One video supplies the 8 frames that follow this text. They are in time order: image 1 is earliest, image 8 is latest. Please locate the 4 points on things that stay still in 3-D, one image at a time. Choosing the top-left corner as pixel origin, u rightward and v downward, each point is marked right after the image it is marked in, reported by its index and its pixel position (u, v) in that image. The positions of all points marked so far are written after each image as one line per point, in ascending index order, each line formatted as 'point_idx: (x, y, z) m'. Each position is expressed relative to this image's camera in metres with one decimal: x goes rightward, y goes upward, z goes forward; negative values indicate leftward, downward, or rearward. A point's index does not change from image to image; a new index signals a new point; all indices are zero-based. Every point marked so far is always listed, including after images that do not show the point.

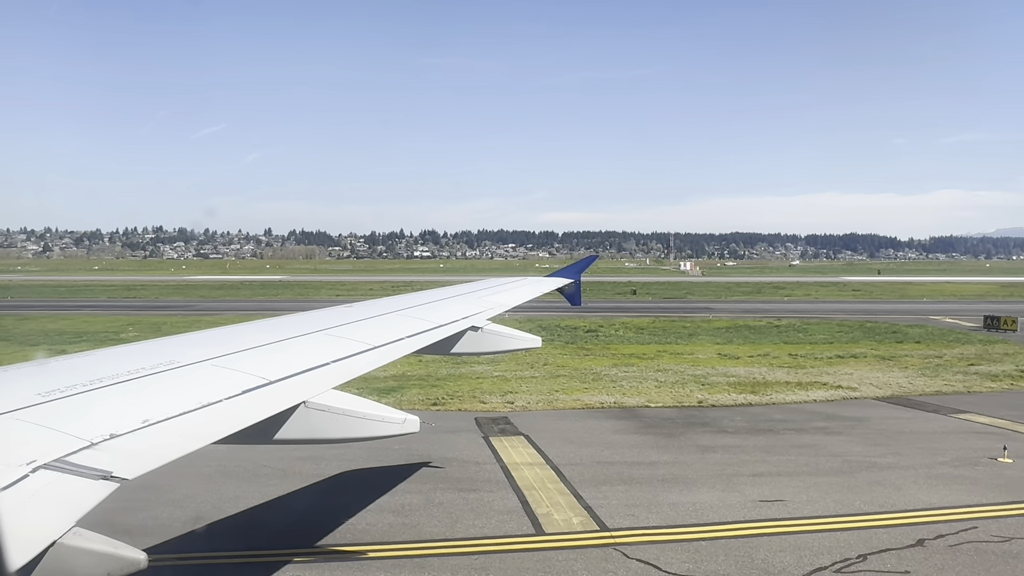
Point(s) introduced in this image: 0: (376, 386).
0: (-3.2, -2.4, +15.8) m
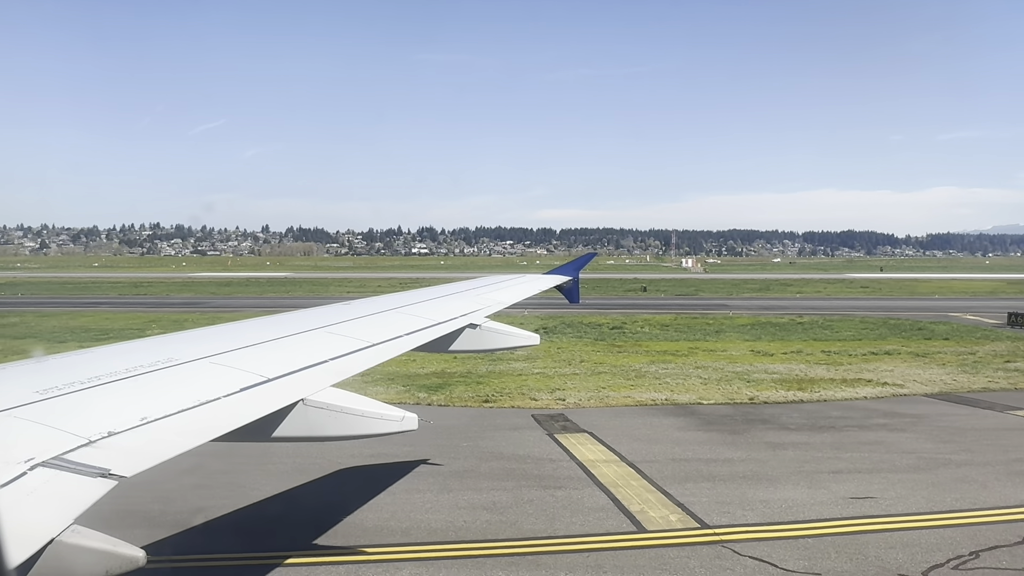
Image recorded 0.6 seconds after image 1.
0: (-2.1, -2.3, +15.8) m
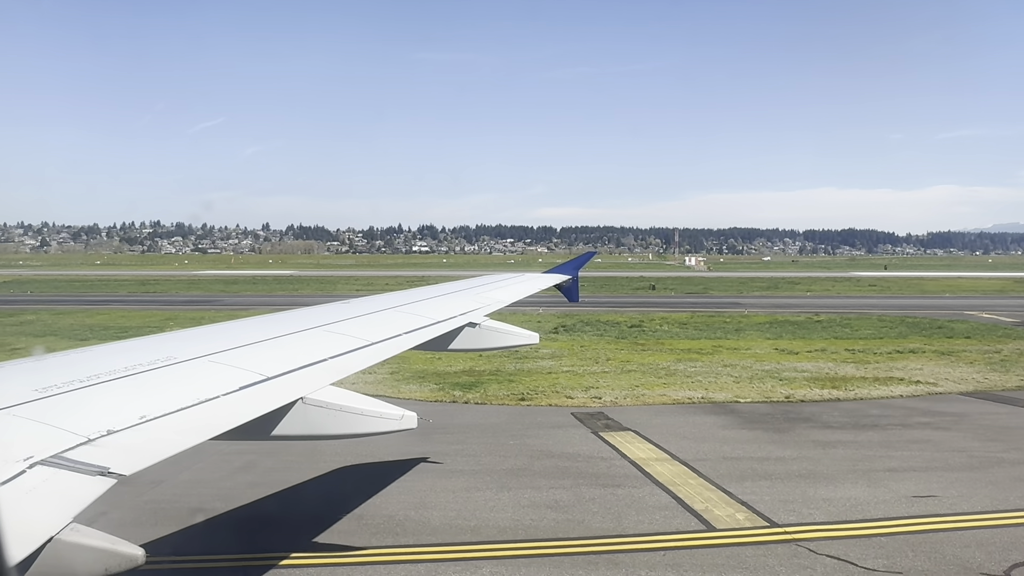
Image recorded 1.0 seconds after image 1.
0: (-1.3, -2.2, +15.8) m
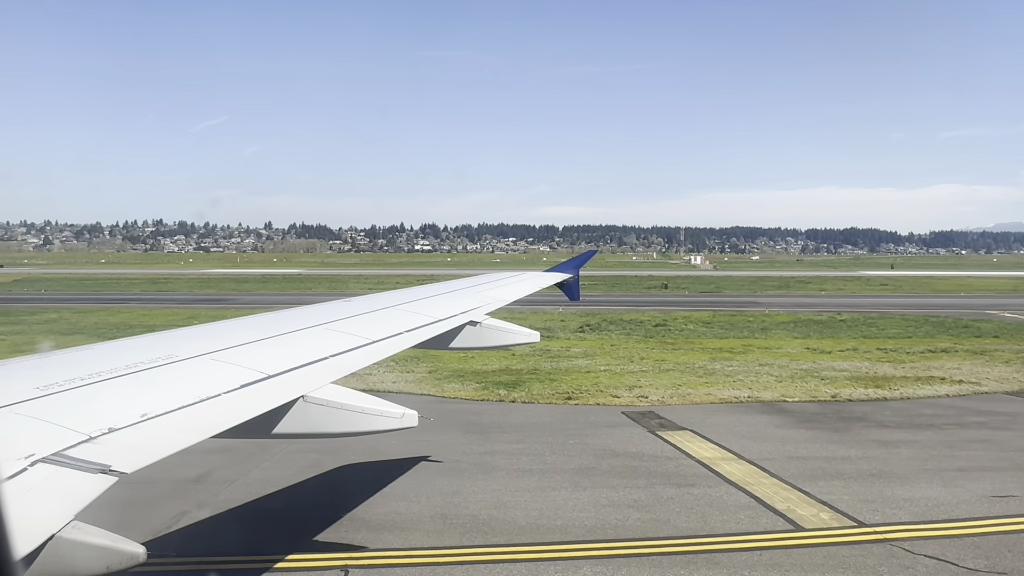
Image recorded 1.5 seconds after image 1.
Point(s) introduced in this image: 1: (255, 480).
0: (-0.3, -2.2, +15.8) m
1: (-3.5, -2.6, +8.9) m
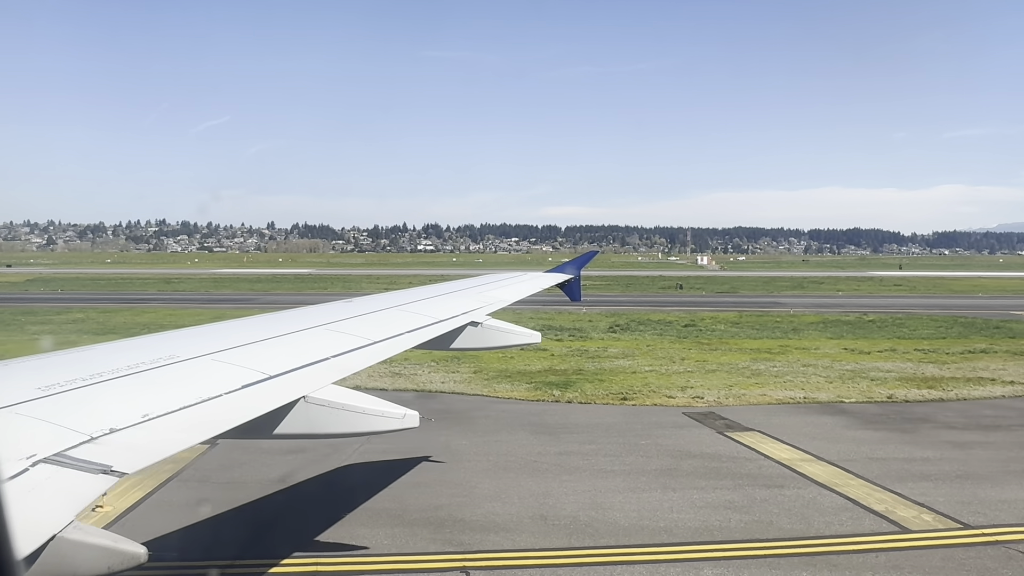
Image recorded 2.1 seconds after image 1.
0: (+0.8, -2.2, +15.7) m
1: (-2.4, -2.6, +8.9) m
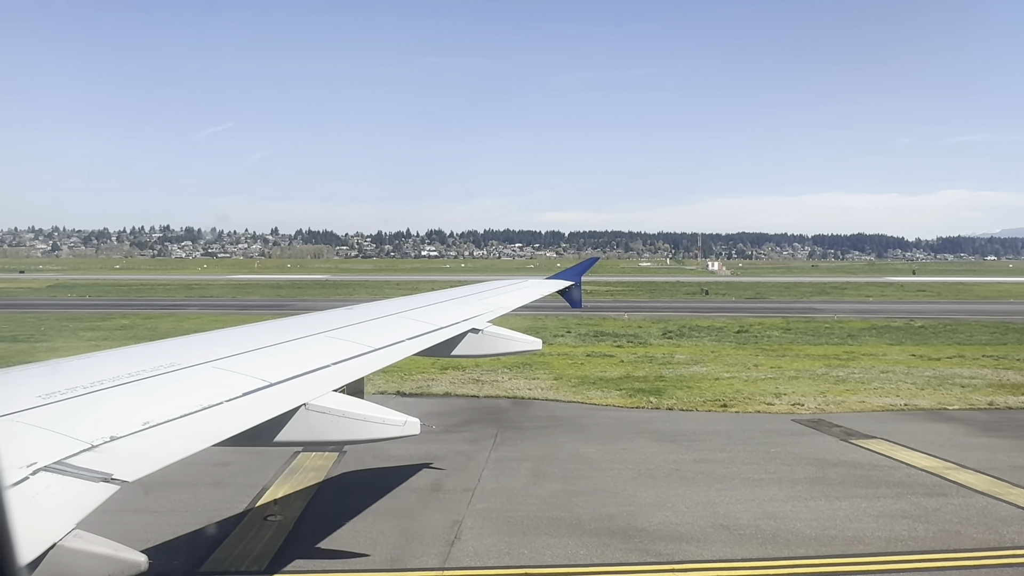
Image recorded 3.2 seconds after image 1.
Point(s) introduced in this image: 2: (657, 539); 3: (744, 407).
0: (+2.9, -2.4, +15.6) m
1: (-0.3, -2.7, +8.8) m
2: (+1.5, -2.8, +7.2) m
3: (+4.8, -2.5, +13.8) m
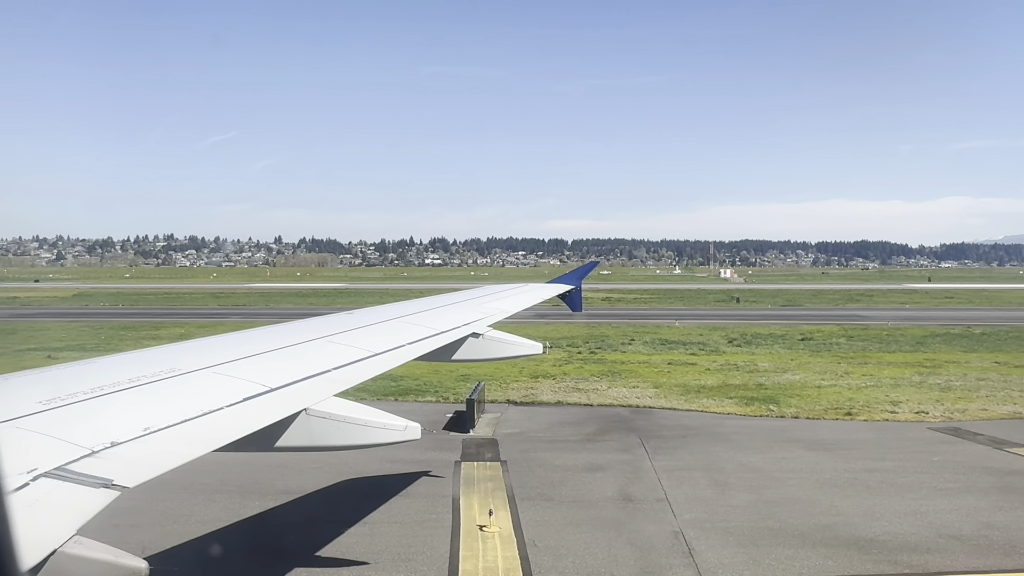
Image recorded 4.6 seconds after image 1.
0: (+5.5, -2.6, +15.6) m
1: (+2.3, -2.8, +8.8) m
2: (+4.1, -2.8, +7.1) m
3: (+7.4, -2.7, +13.7) m
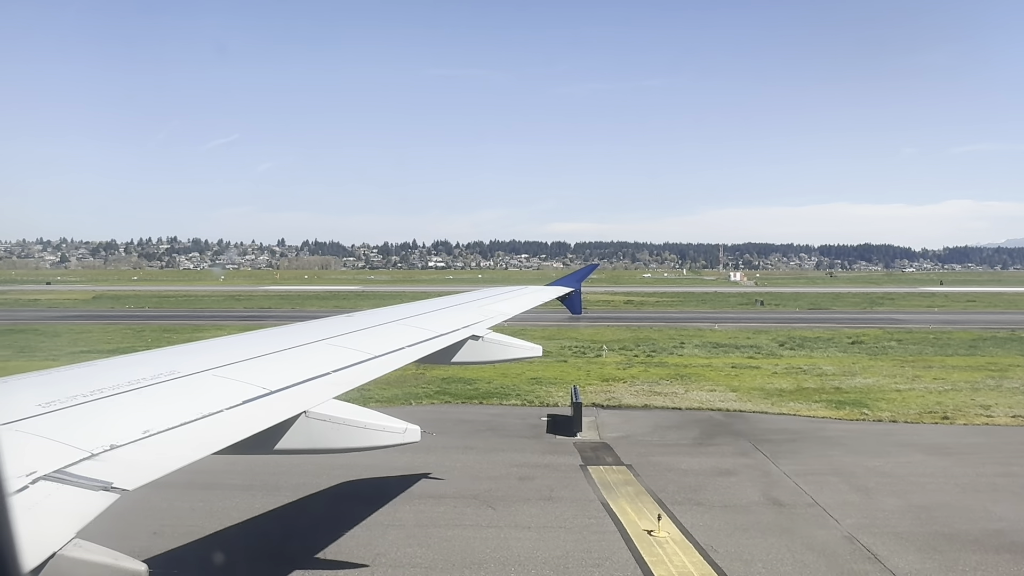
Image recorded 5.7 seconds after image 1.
0: (+7.4, -2.6, +15.5) m
1: (+4.2, -2.9, +8.7) m
2: (+6.0, -2.9, +7.1) m
3: (+9.4, -2.7, +13.6) m
